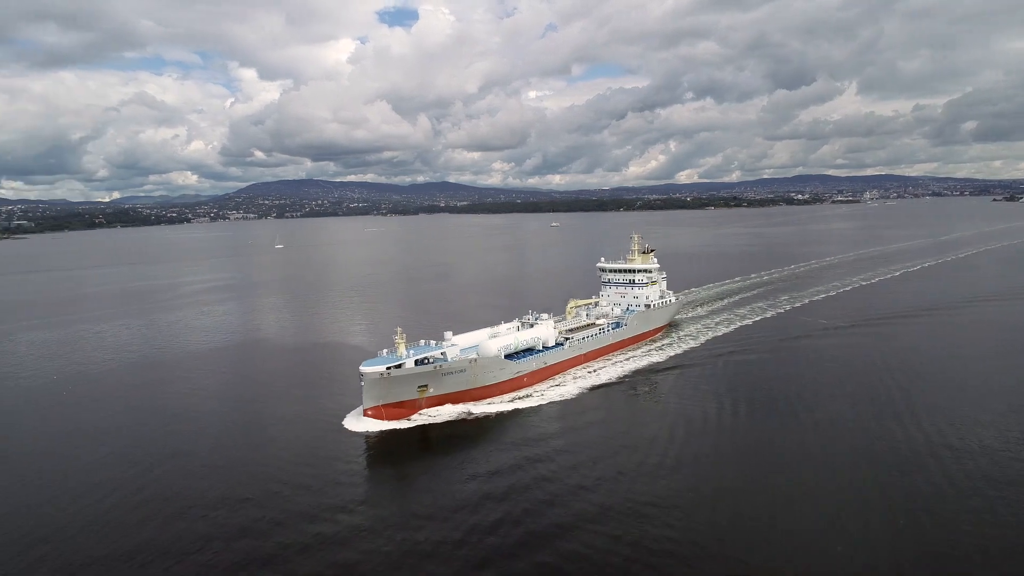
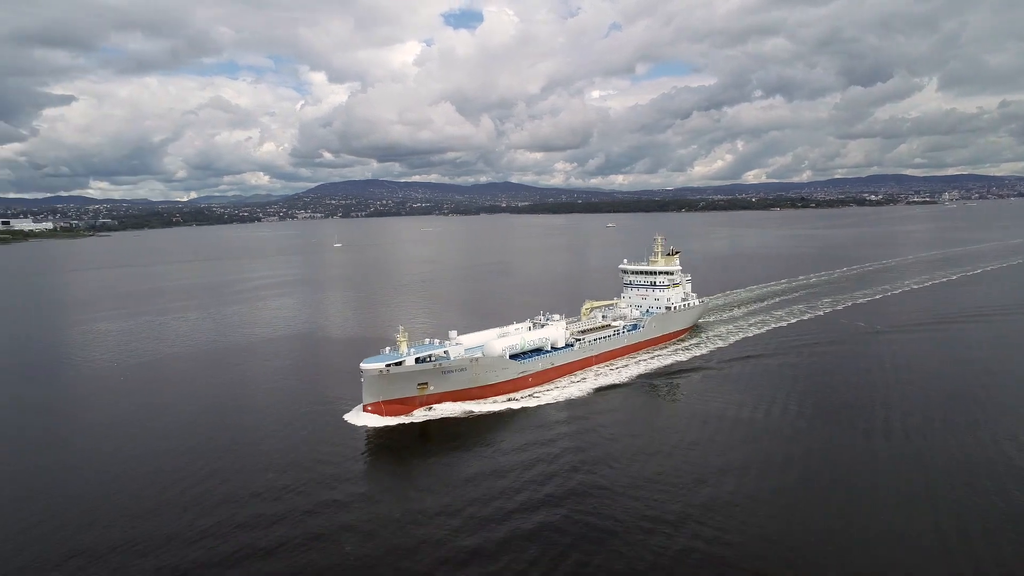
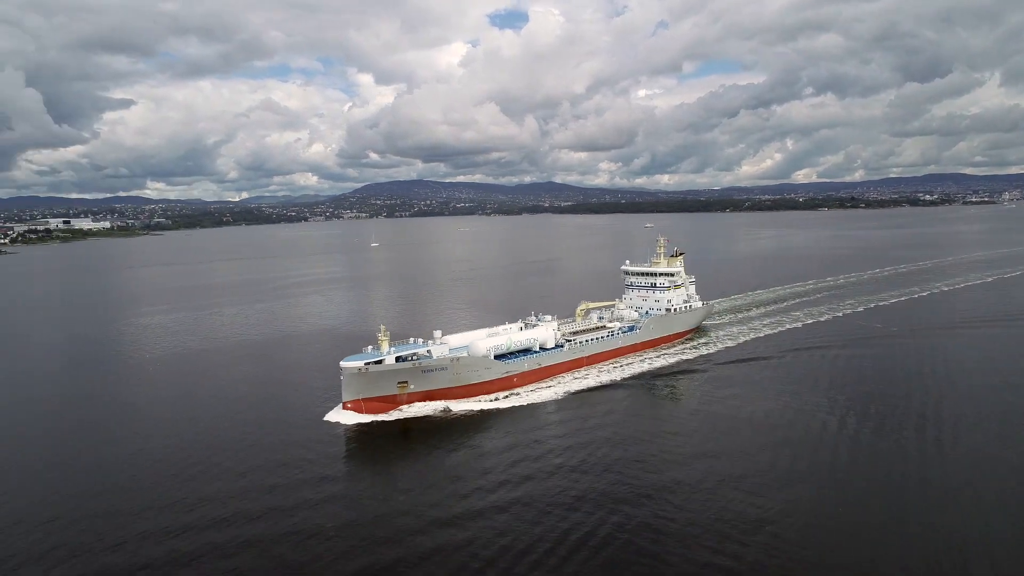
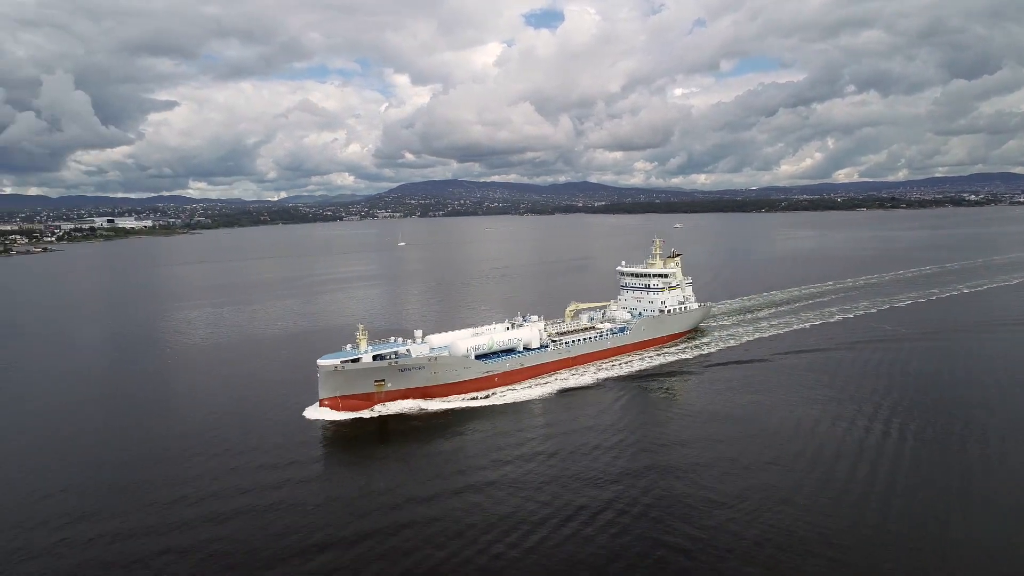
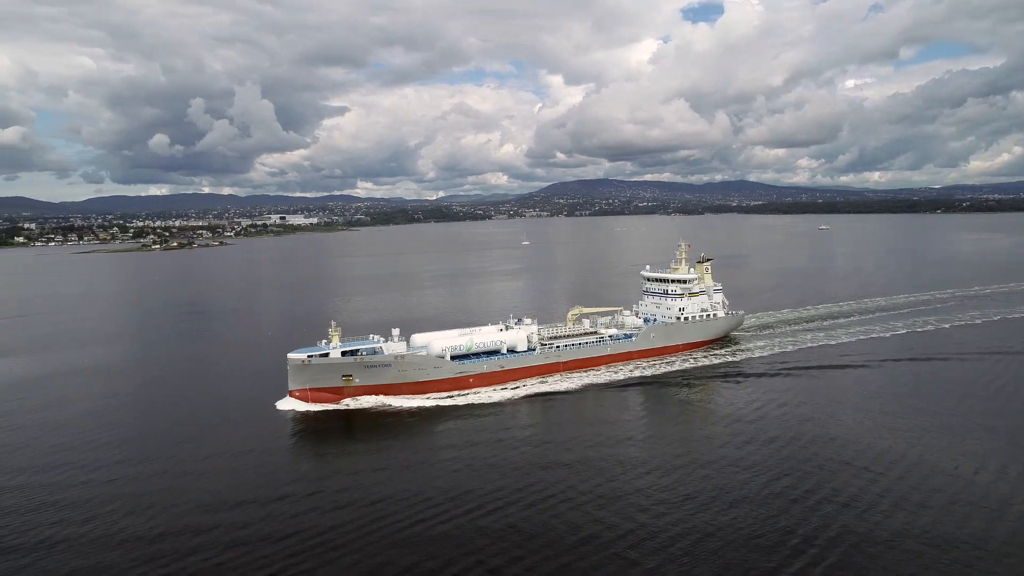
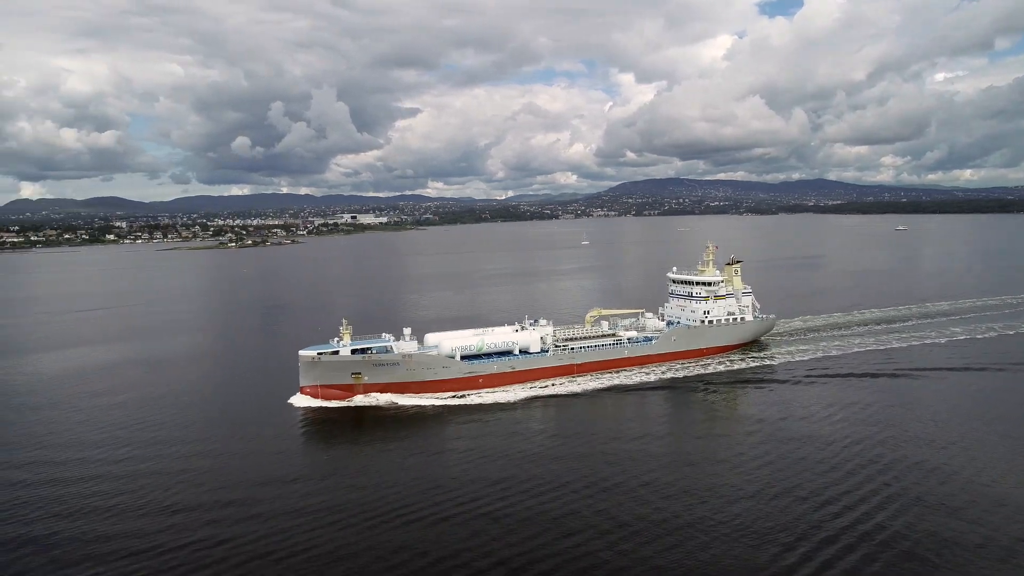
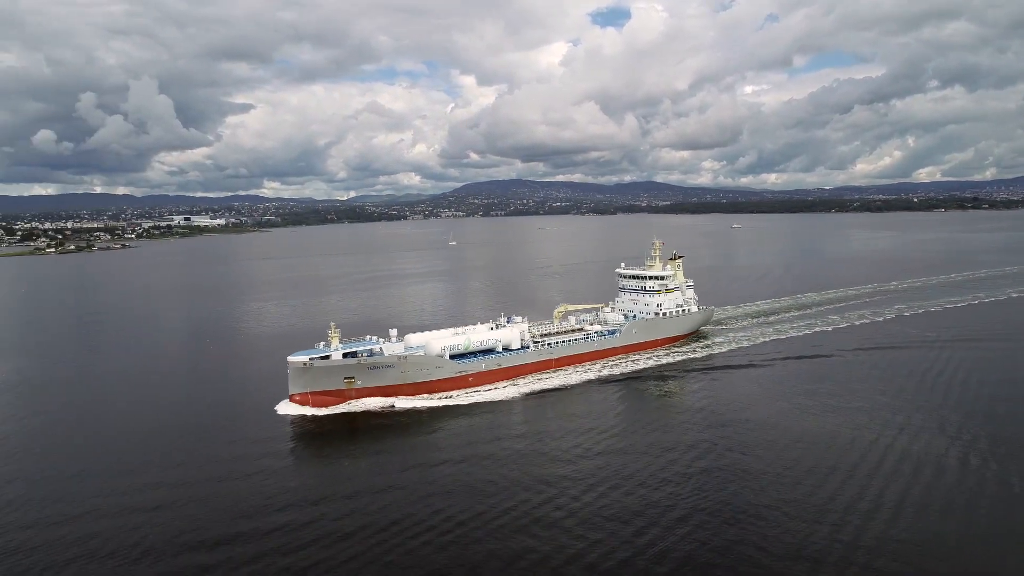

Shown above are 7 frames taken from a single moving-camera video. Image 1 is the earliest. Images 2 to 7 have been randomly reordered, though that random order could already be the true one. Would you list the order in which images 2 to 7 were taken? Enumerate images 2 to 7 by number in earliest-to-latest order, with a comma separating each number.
2, 3, 4, 7, 5, 6
